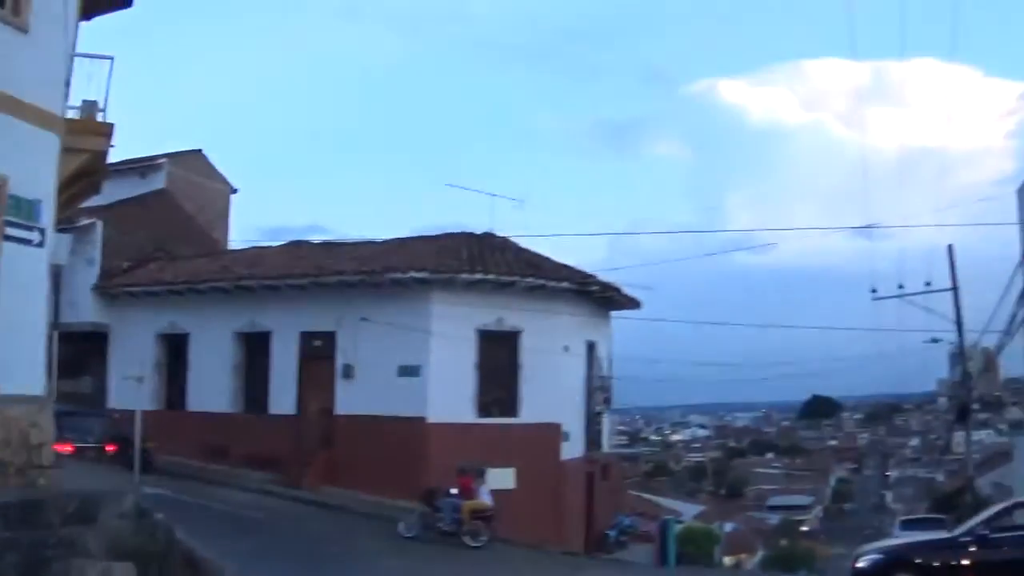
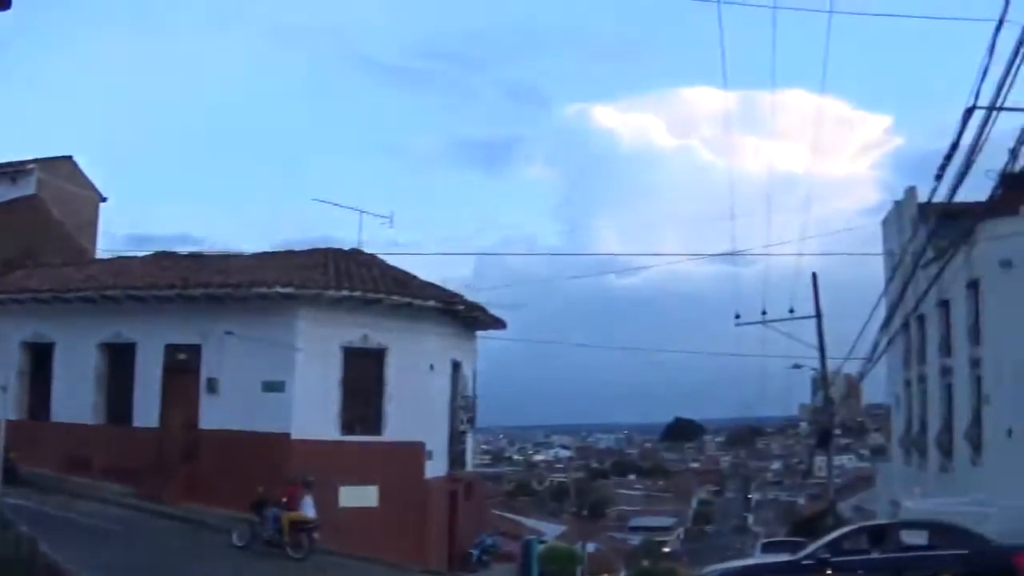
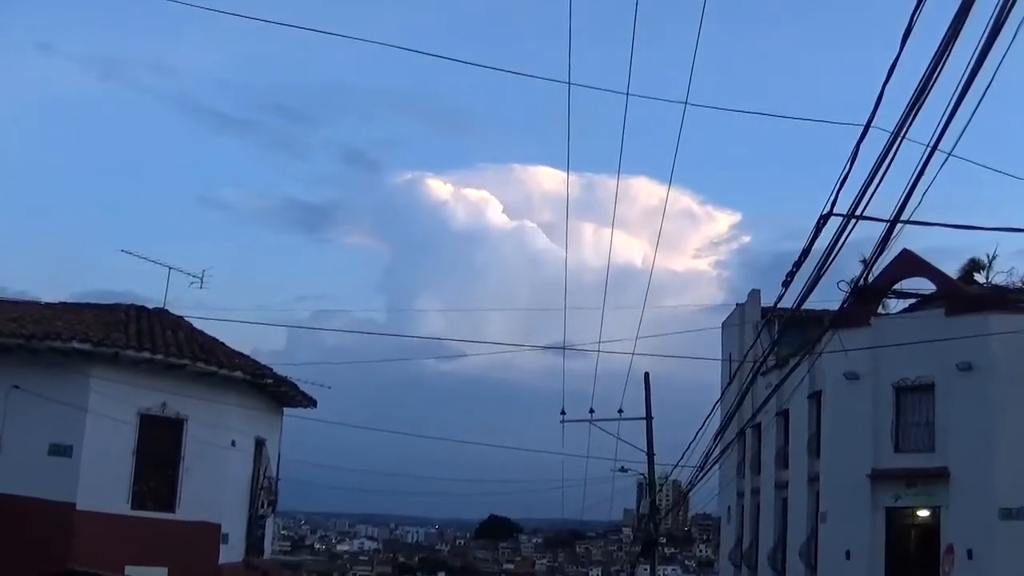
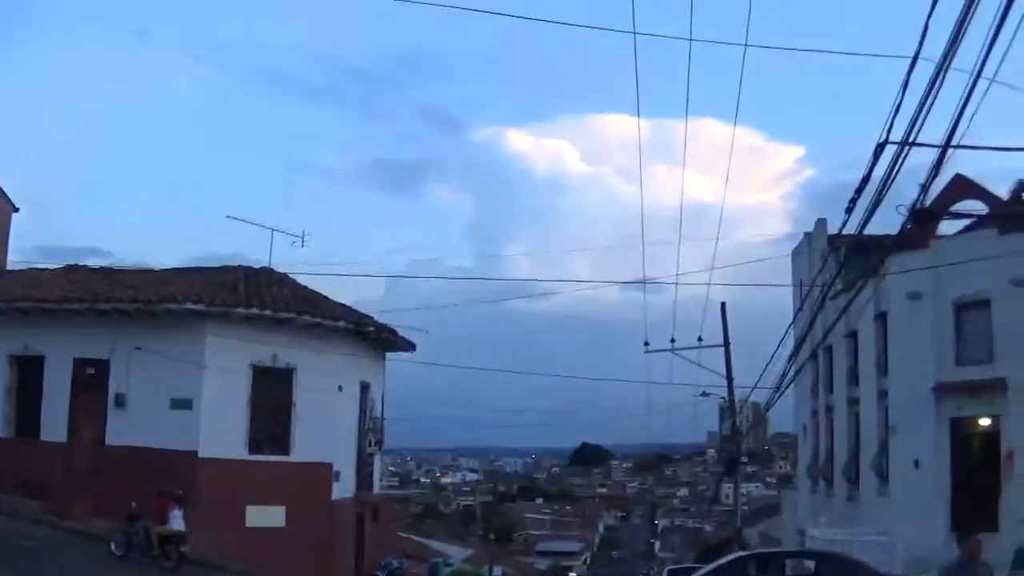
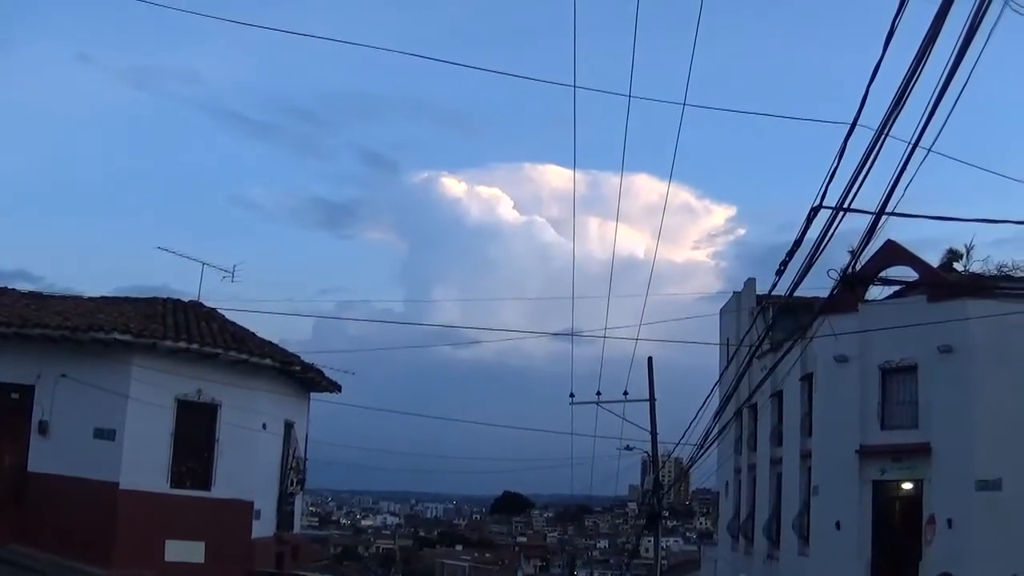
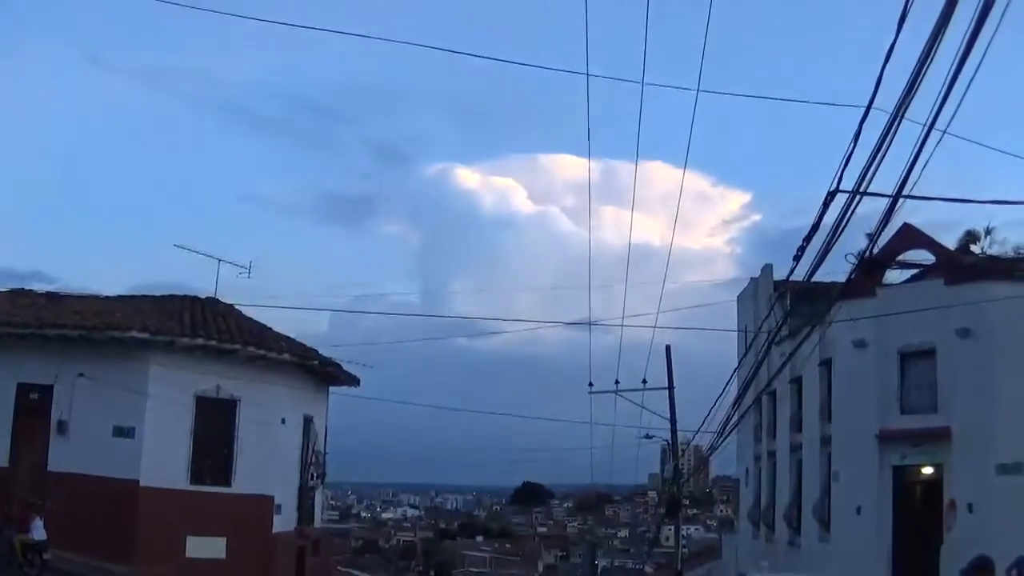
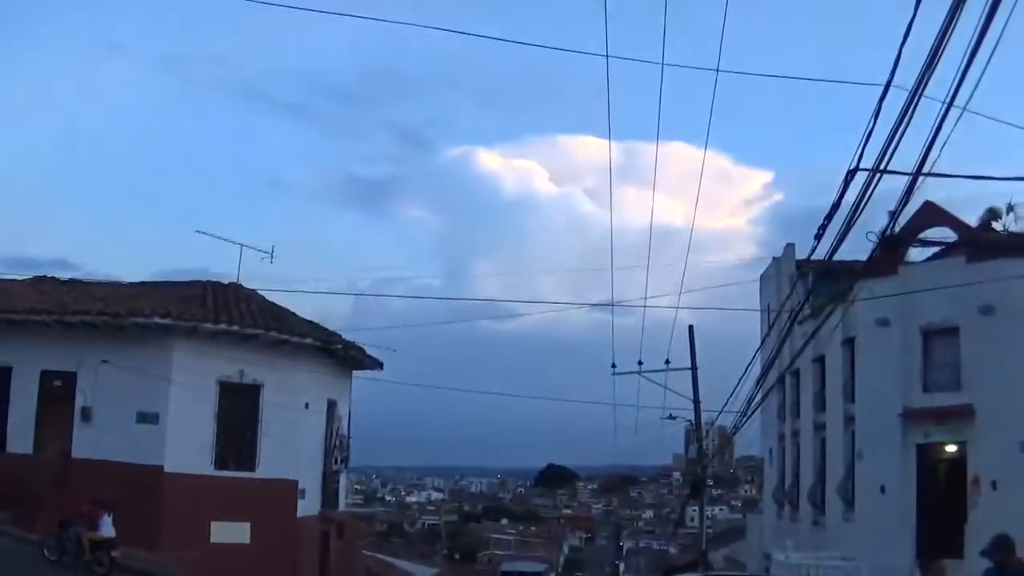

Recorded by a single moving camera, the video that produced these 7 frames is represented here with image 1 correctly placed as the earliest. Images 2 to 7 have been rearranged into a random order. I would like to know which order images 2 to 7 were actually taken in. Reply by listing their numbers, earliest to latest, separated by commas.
2, 4, 7, 6, 5, 3
